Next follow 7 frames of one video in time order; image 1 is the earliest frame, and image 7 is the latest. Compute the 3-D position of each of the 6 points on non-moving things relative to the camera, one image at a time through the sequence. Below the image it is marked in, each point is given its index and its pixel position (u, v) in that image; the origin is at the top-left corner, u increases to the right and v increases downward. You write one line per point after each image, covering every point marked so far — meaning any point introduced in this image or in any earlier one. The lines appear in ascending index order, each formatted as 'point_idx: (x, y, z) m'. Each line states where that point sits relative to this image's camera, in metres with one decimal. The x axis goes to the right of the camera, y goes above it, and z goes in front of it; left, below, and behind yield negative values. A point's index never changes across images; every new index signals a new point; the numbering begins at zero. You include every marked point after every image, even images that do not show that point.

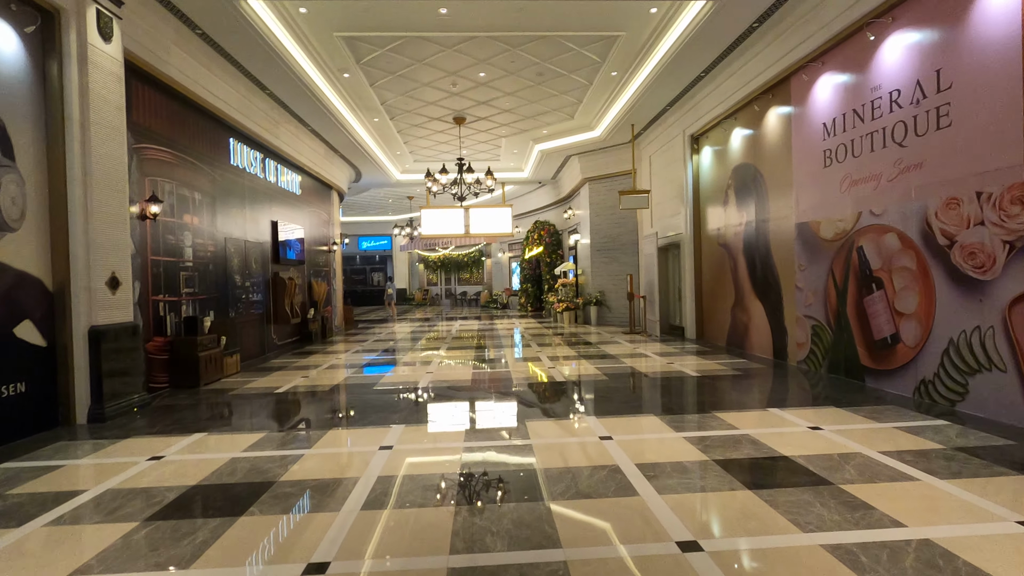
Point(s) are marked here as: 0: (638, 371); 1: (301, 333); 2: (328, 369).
0: (+1.6, -1.0, +6.9) m
1: (-3.9, -0.9, +9.9) m
2: (-2.5, -1.1, +7.6) m
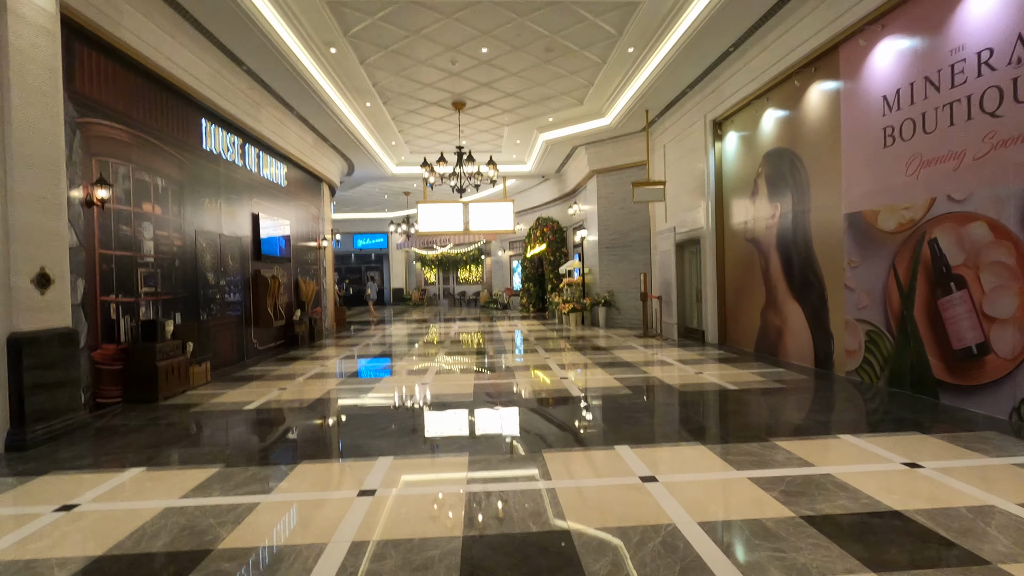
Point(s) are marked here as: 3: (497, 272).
0: (+1.7, -1.0, +6.1) m
1: (-3.8, -0.8, +9.1) m
2: (-2.4, -1.1, +6.8) m
3: (-0.6, +0.6, +19.8) m
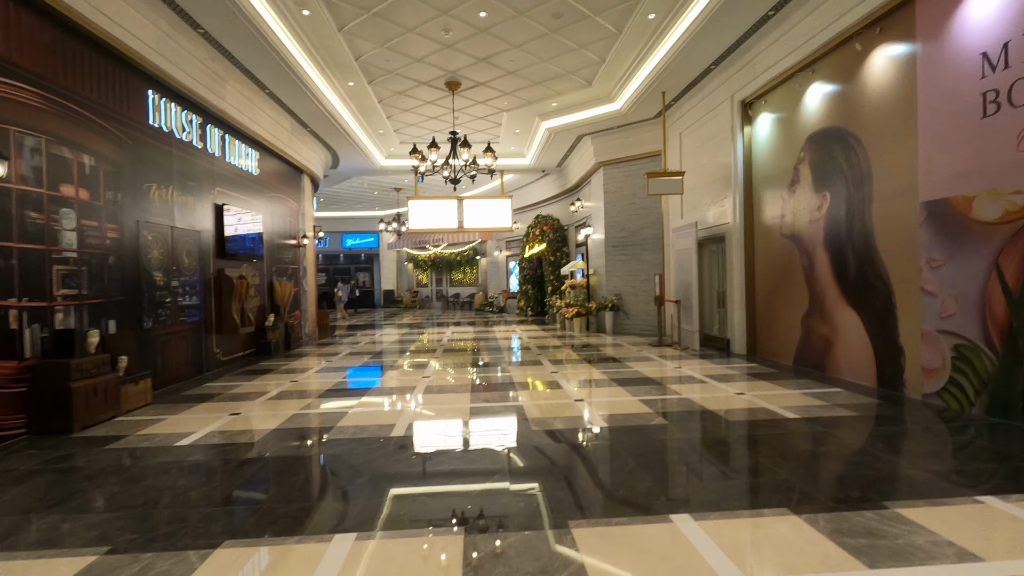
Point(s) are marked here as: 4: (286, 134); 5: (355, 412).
0: (+1.7, -1.0, +5.2) m
1: (-3.9, -0.9, +8.1) m
2: (-2.4, -1.1, +5.8) m
3: (-0.7, +0.5, +18.8) m
4: (-3.9, +2.6, +9.2) m
5: (-1.4, -1.1, +4.9) m
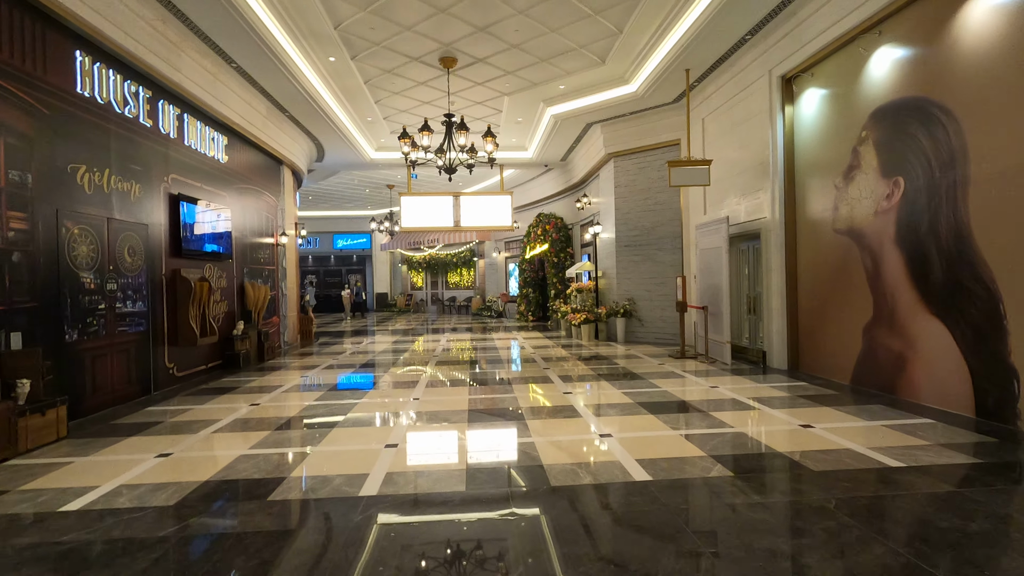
0: (+1.7, -1.1, +4.2) m
1: (-3.8, -0.9, +7.1) m
2: (-2.3, -1.2, +4.8) m
3: (-0.7, +0.4, +17.8) m
4: (-3.8, +2.6, +8.2) m
5: (-1.4, -1.2, +3.9) m
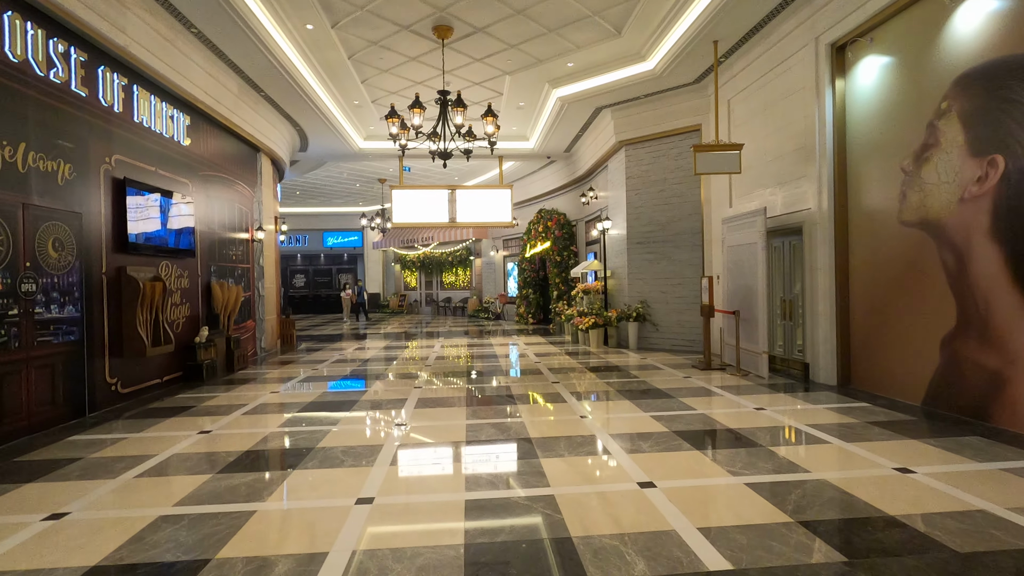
0: (+1.8, -1.1, +3.4) m
1: (-3.8, -0.9, +6.2) m
2: (-2.3, -1.2, +3.9) m
3: (-0.8, +0.4, +16.9) m
4: (-3.8, +2.6, +7.3) m
5: (-1.3, -1.2, +3.0) m
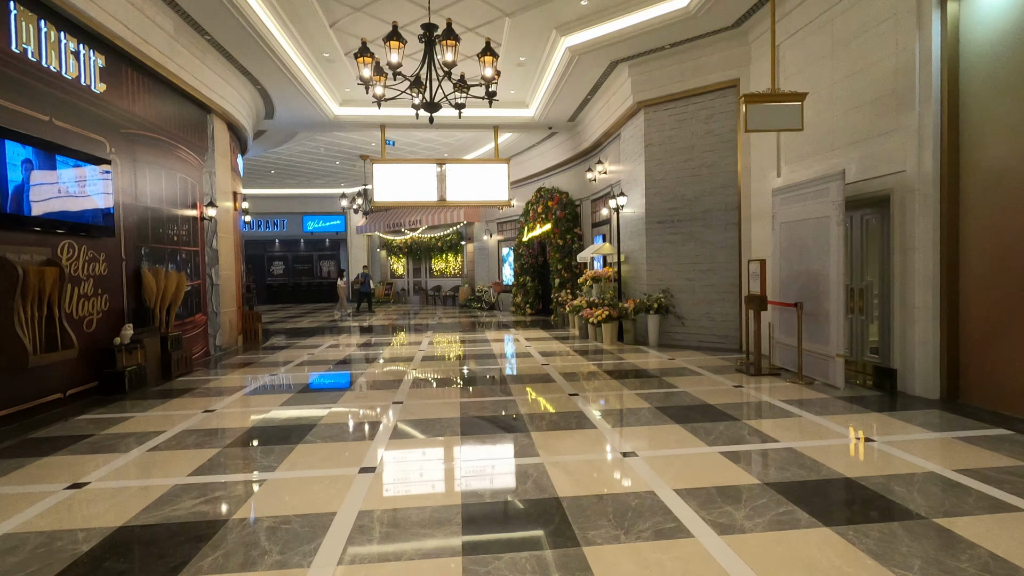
0: (+1.9, -1.0, +2.1) m
1: (-3.7, -0.8, +4.9) m
2: (-2.2, -1.1, +2.6) m
3: (-0.9, +0.8, +15.6) m
4: (-3.8, +2.7, +5.9) m
5: (-1.2, -1.1, +1.8) m
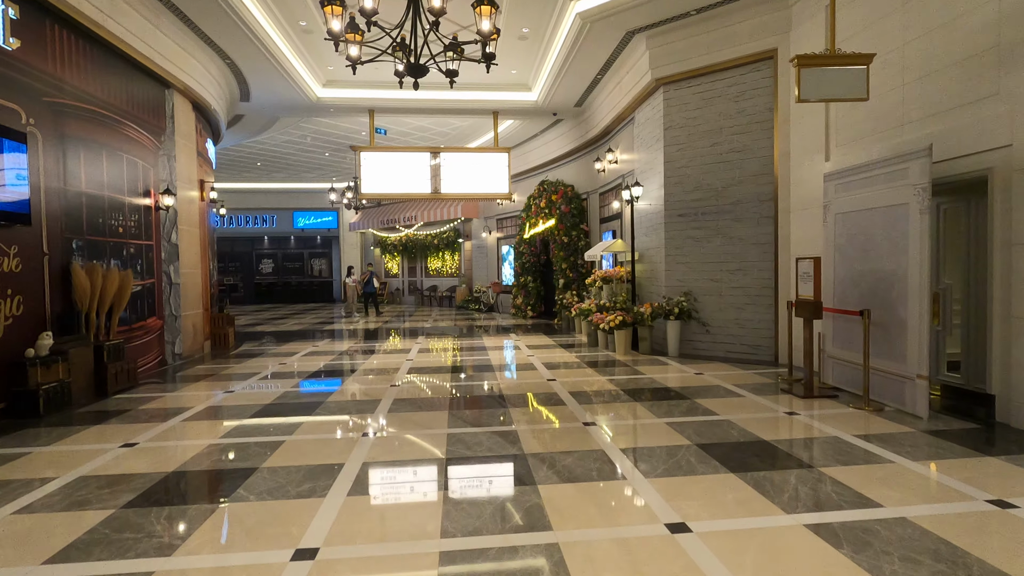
0: (+1.9, -1.1, +1.3) m
1: (-3.7, -0.8, +4.0) m
2: (-2.2, -1.1, +1.7) m
3: (-0.9, +0.8, +14.8) m
4: (-3.8, +2.7, +5.0) m
5: (-1.2, -1.1, +0.9) m
